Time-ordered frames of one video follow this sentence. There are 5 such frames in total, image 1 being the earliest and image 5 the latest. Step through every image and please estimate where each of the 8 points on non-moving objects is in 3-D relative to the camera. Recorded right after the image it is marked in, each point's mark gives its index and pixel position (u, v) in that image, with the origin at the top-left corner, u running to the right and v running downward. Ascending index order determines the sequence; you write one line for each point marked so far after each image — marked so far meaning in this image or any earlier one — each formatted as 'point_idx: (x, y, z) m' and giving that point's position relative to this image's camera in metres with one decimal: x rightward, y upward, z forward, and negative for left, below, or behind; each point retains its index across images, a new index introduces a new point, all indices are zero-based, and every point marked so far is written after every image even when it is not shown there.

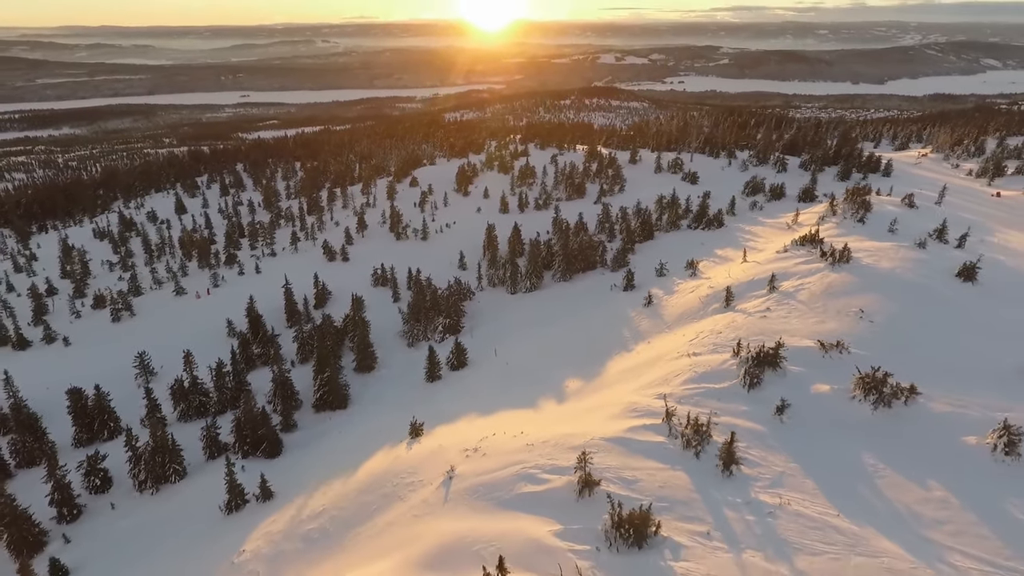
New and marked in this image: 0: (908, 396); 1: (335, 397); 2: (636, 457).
0: (+7.6, -2.1, +10.4) m
1: (-6.0, -3.7, +18.5) m
2: (+2.2, -3.0, +9.6) m
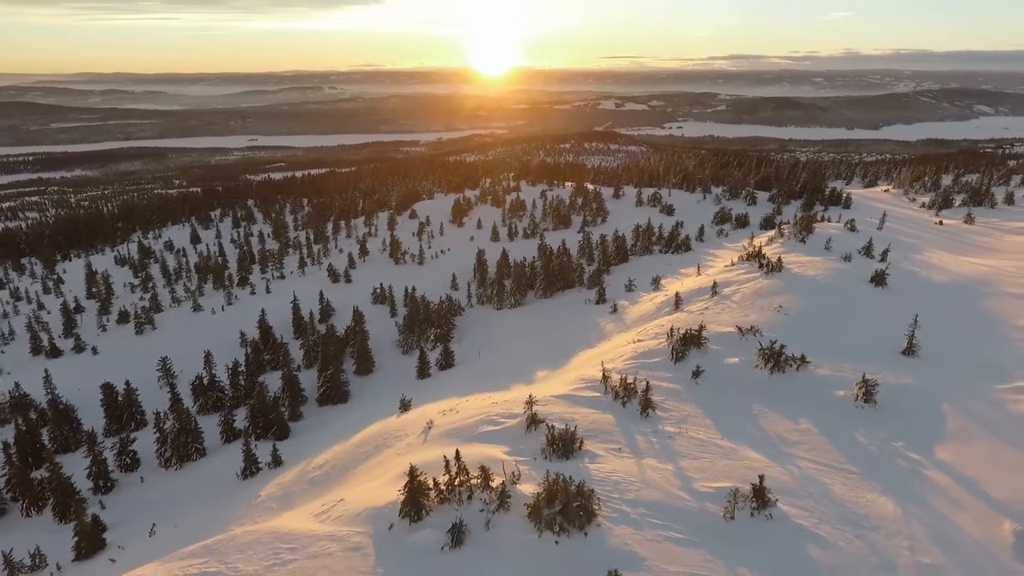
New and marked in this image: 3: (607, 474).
0: (+6.9, -1.8, +13.0) m
1: (-6.8, -4.0, +21.0) m
2: (+1.4, -2.6, +12.1) m
3: (+1.6, -3.2, +9.4) m
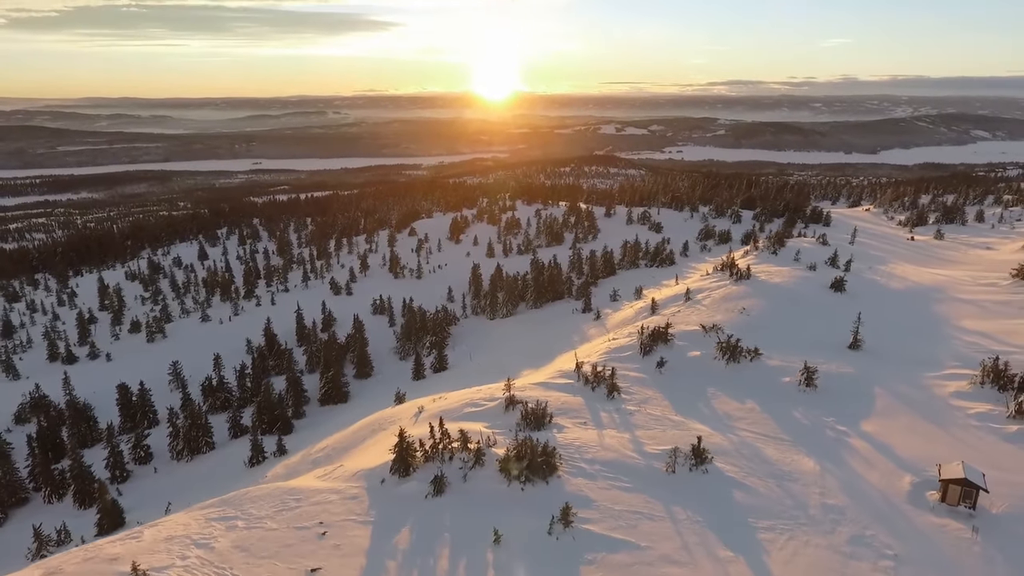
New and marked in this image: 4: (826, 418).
0: (+6.4, -1.8, +14.4) m
1: (-7.2, -4.3, +22.4) m
2: (+1.0, -2.6, +13.5) m
3: (+1.2, -3.1, +10.9) m
4: (+6.9, -2.8, +11.9) m
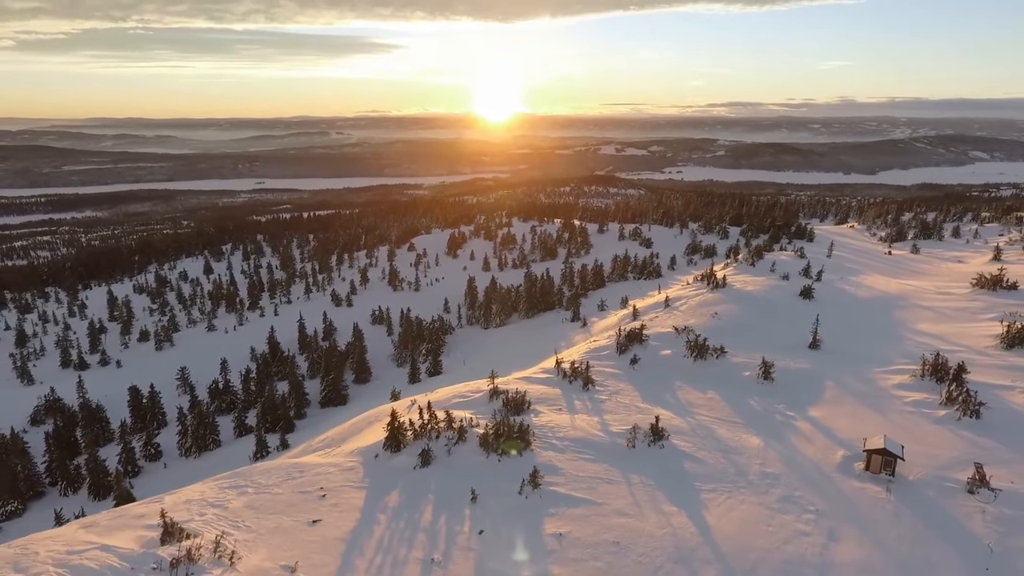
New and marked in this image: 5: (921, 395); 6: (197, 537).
0: (+6.0, -1.9, +15.8) m
1: (-7.6, -4.6, +23.6) m
2: (+0.6, -2.6, +14.8) m
3: (+0.7, -3.0, +12.1) m
4: (+6.4, -2.8, +13.1) m
5: (+9.9, -2.6, +13.2) m
6: (-4.9, -3.9, +8.5) m
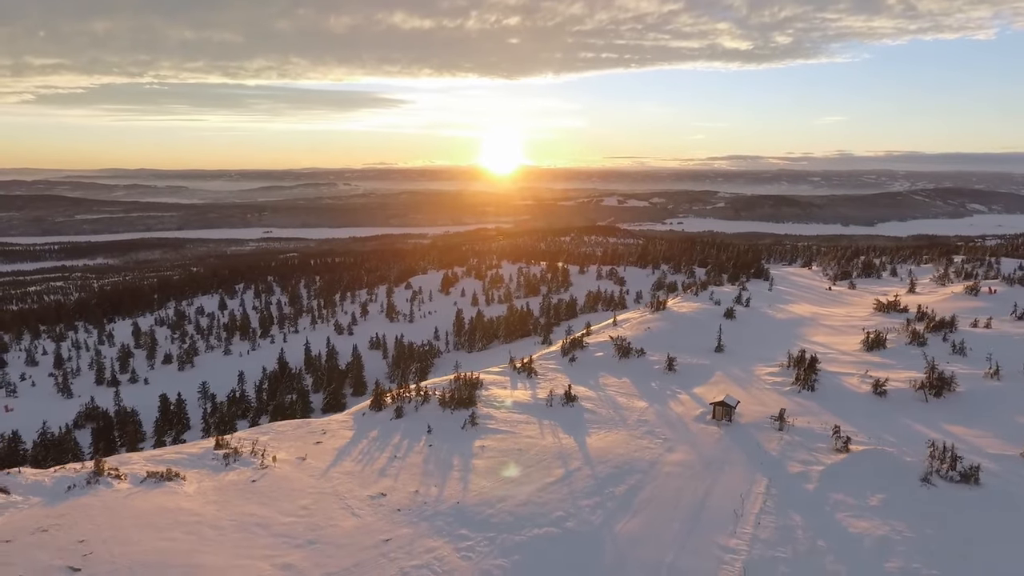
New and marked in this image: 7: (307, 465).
0: (+4.6, -2.4, +19.9) m
1: (-8.9, -5.8, +27.6) m
2: (-0.8, -3.0, +19.0) m
3: (-0.6, -3.2, +16.3) m
4: (+5.1, -3.1, +17.2) m
5: (+8.6, -2.9, +17.3) m
6: (-6.3, -3.7, +12.6) m
7: (-4.3, -3.7, +11.4) m
